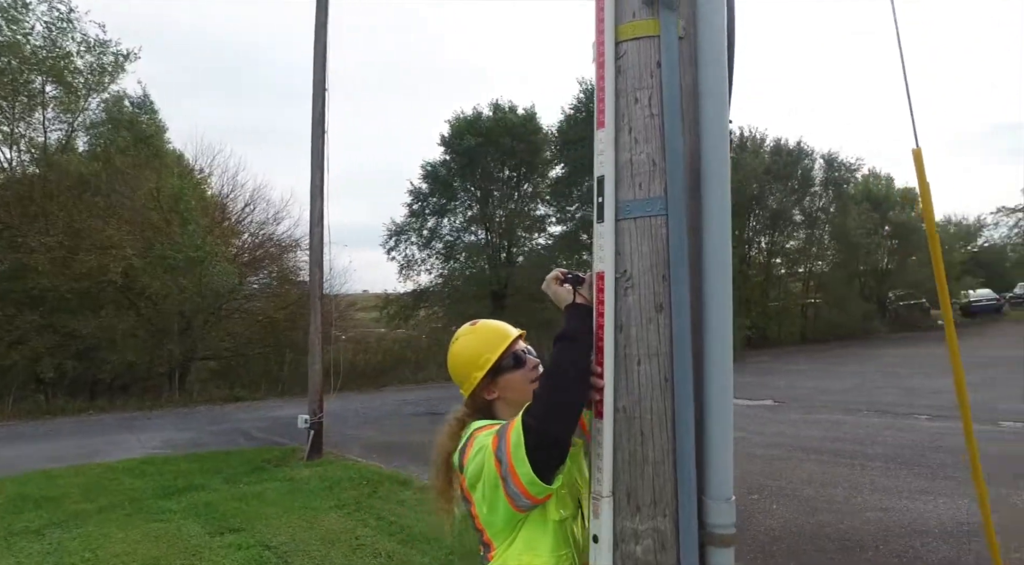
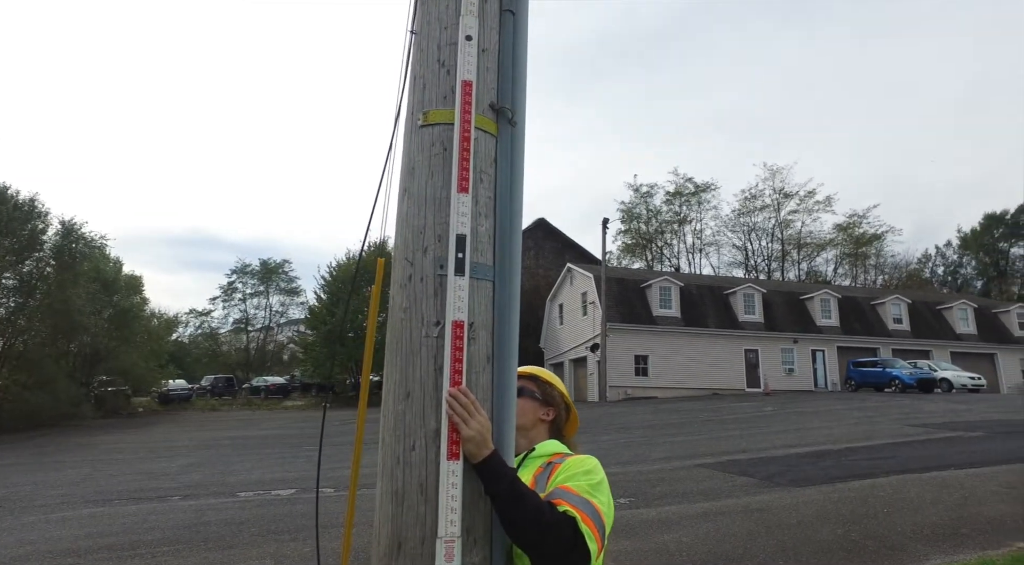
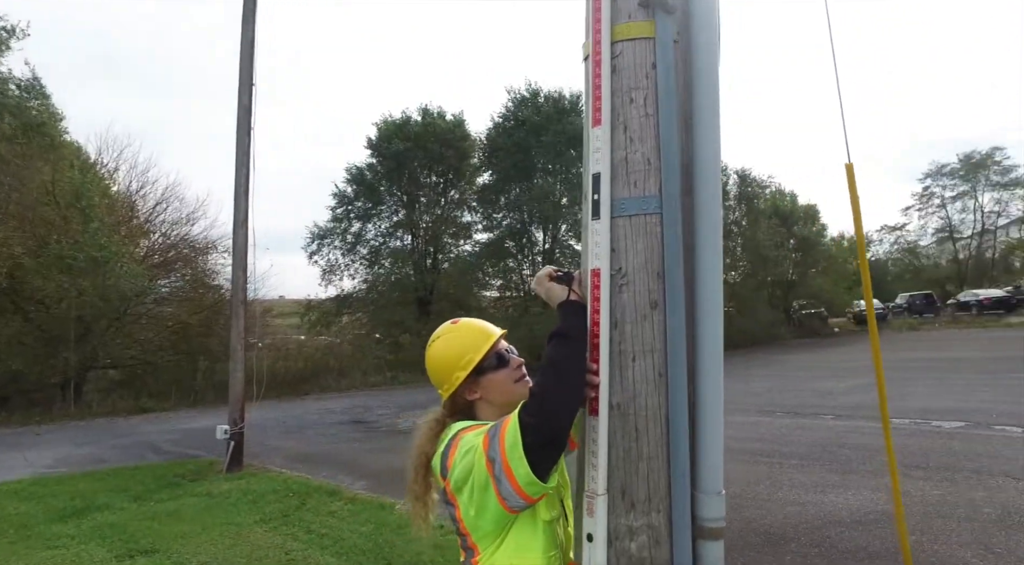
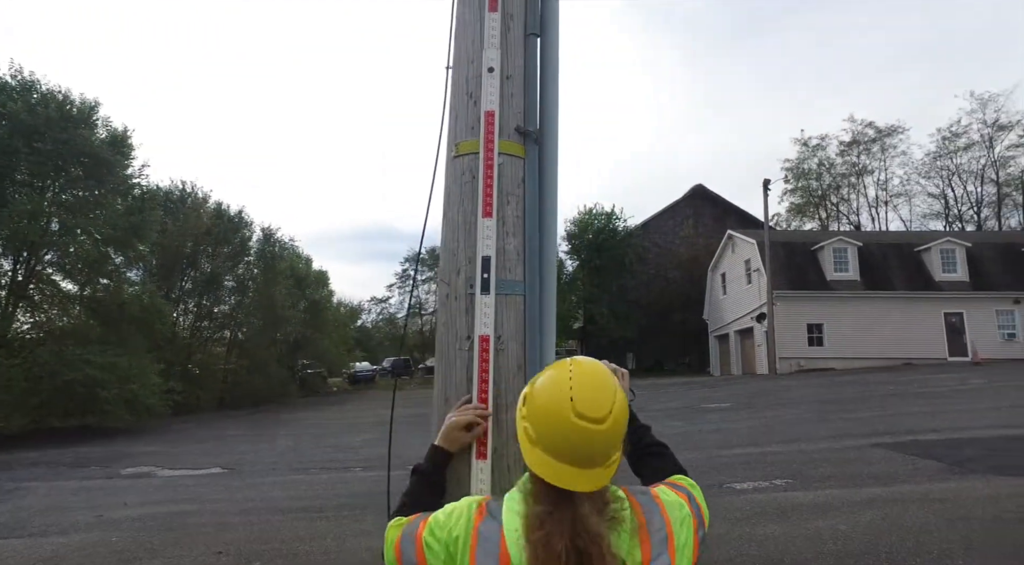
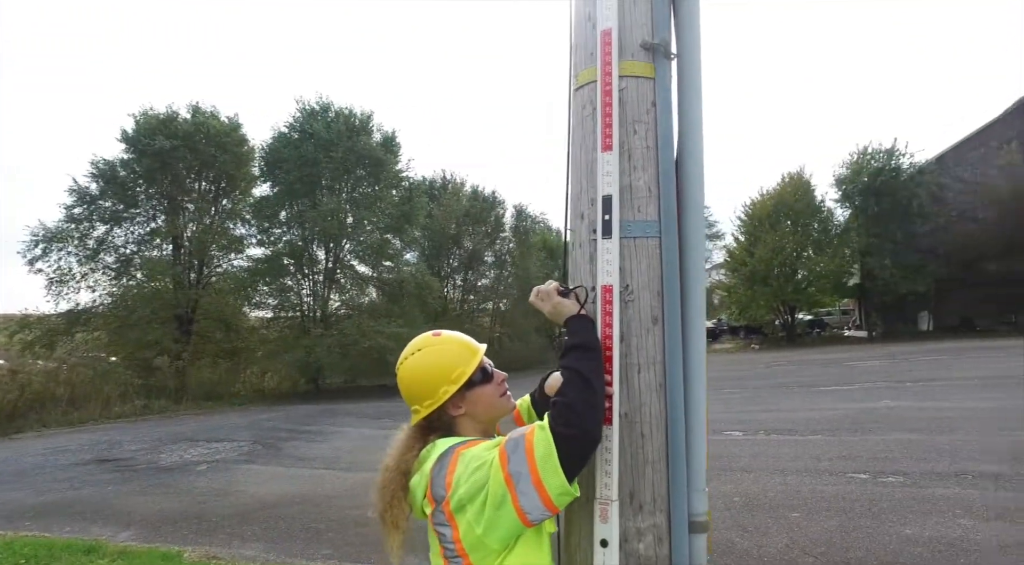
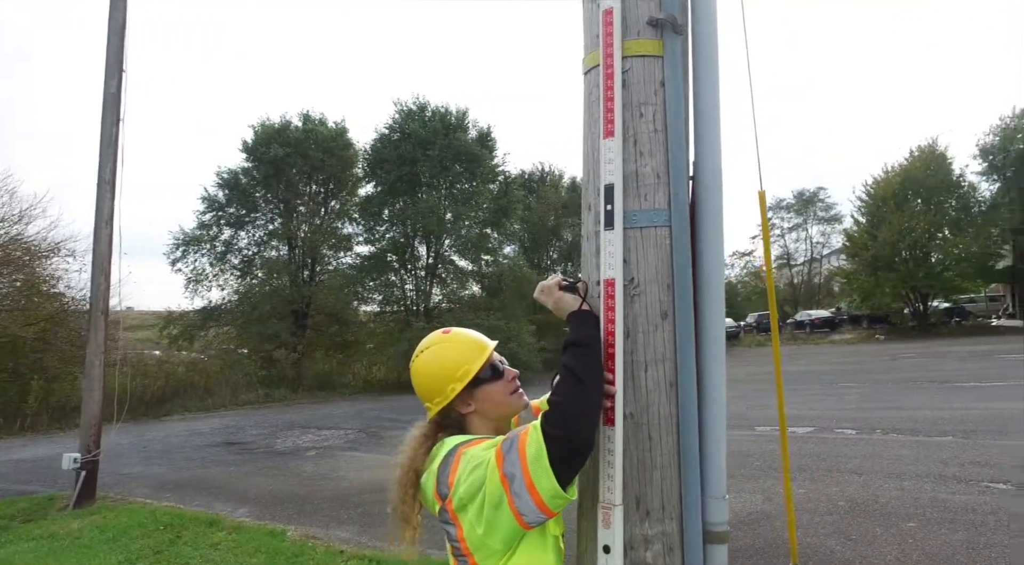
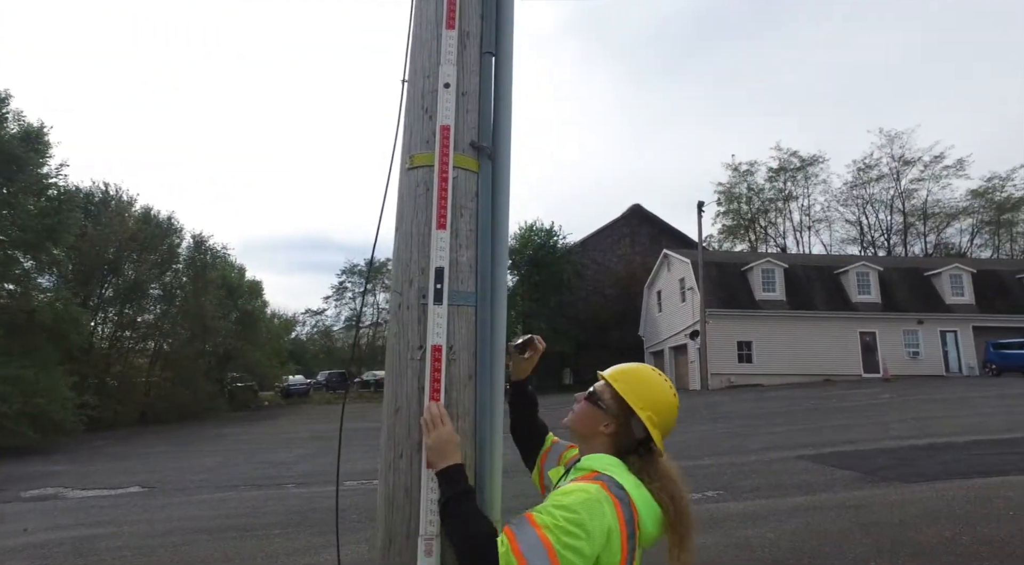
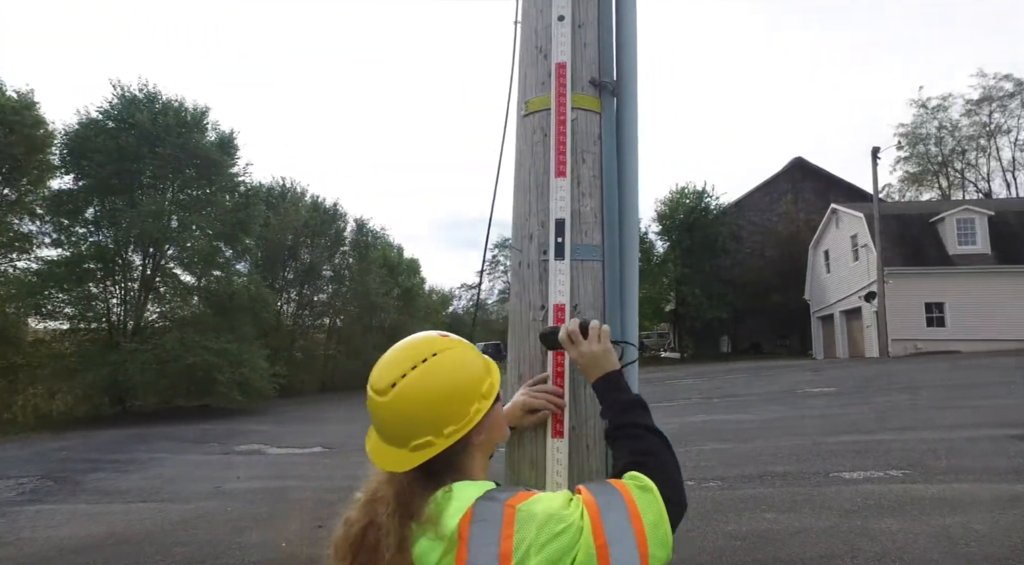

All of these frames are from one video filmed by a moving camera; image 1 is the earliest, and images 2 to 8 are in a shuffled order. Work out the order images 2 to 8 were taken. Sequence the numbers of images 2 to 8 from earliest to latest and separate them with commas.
3, 6, 5, 8, 4, 7, 2
